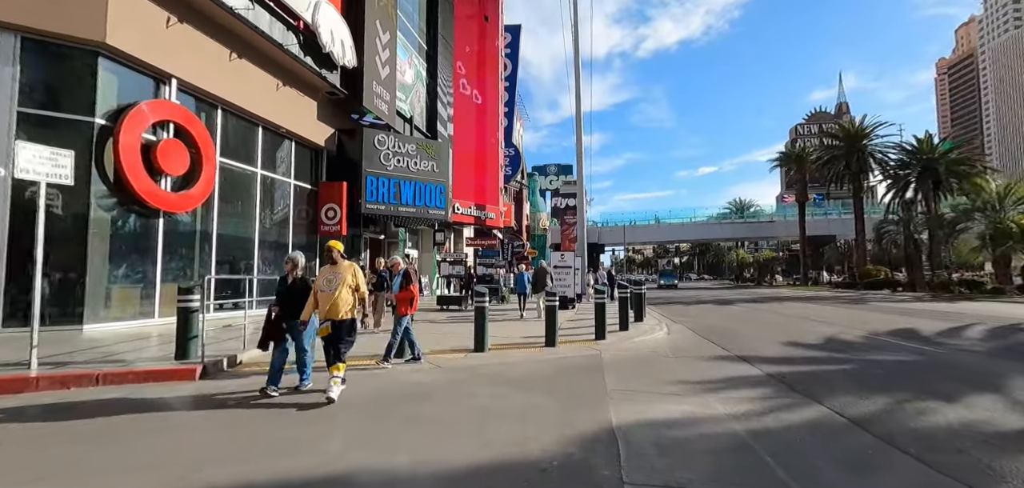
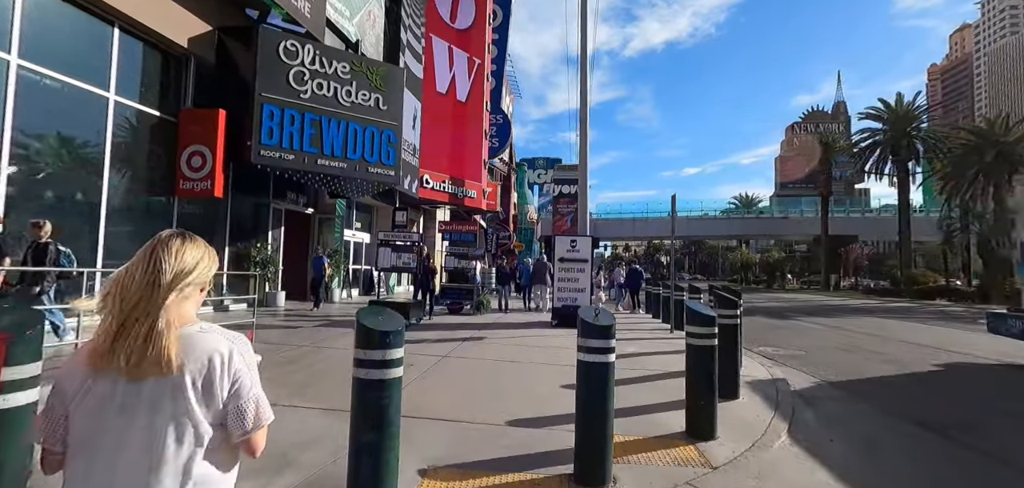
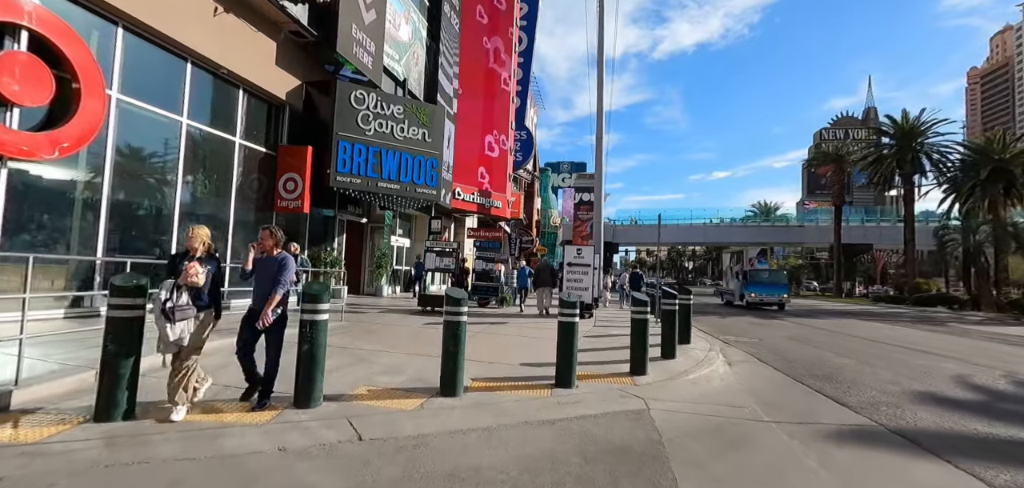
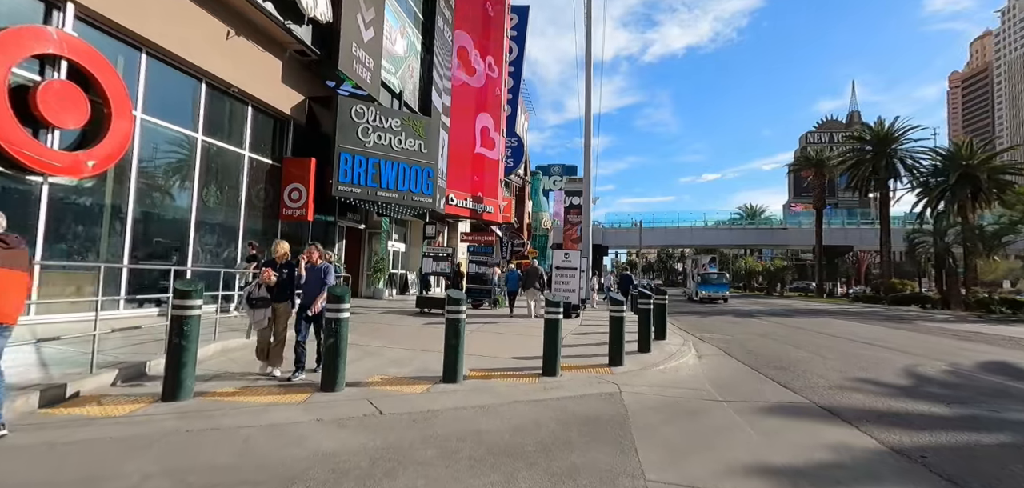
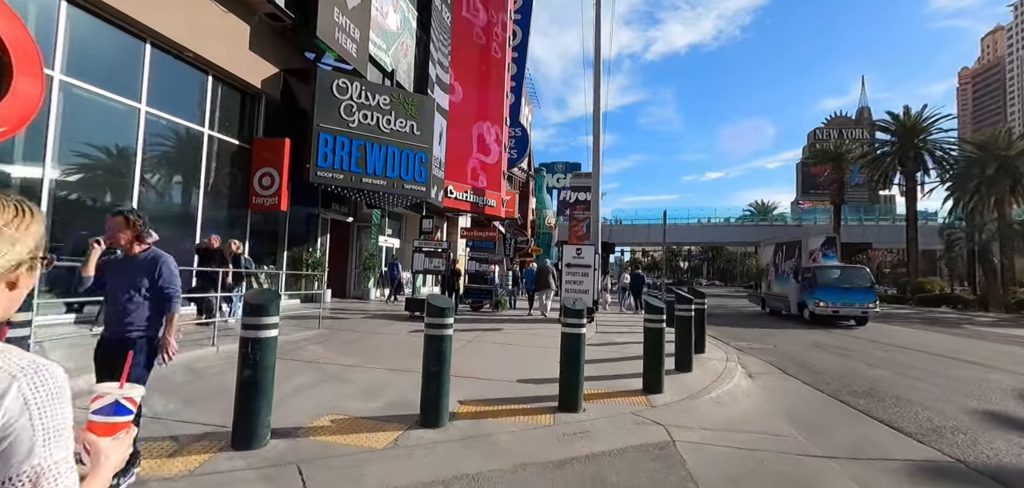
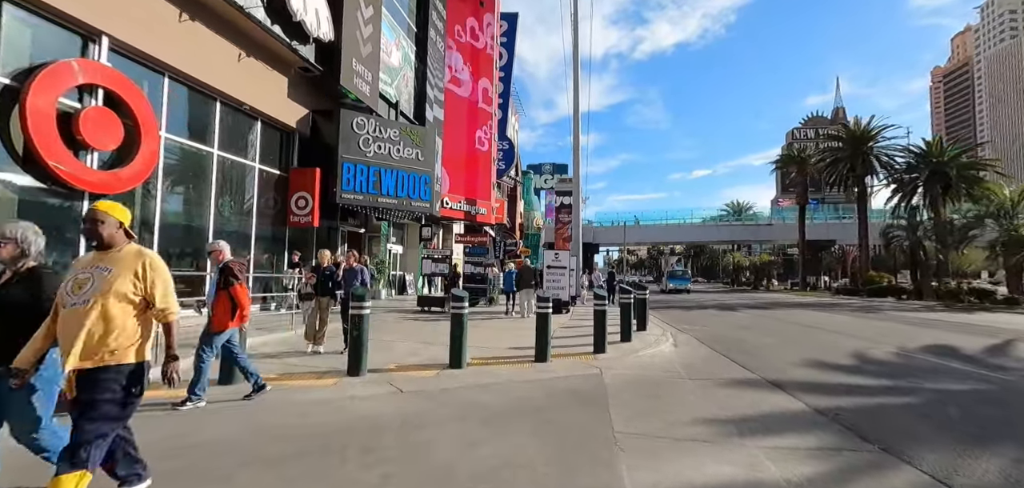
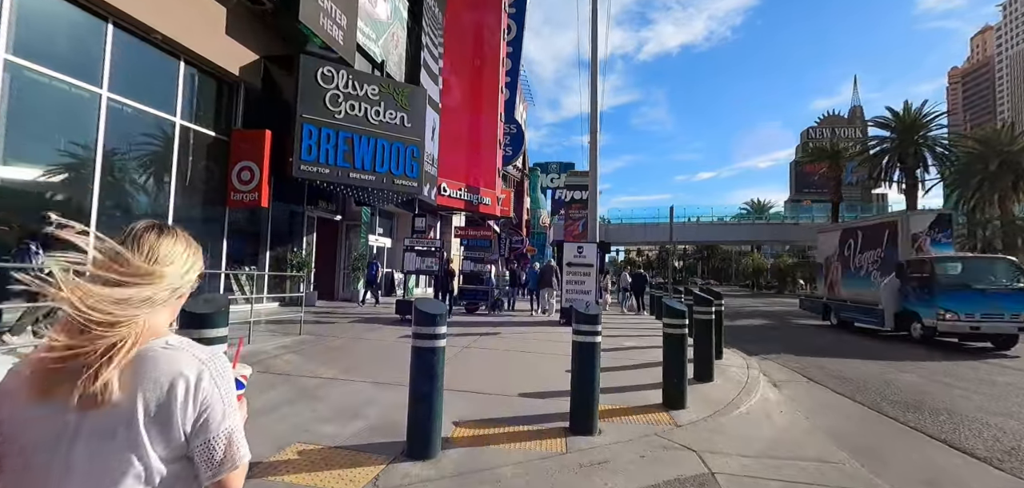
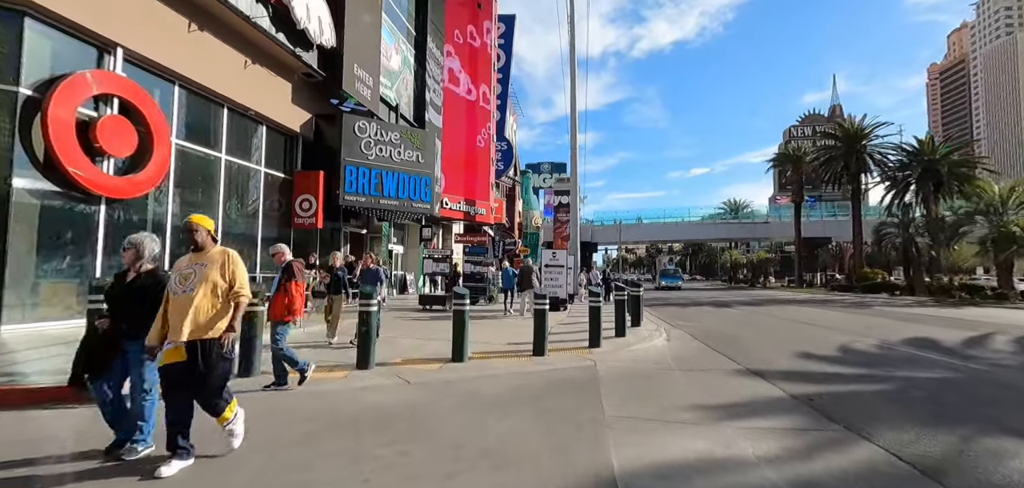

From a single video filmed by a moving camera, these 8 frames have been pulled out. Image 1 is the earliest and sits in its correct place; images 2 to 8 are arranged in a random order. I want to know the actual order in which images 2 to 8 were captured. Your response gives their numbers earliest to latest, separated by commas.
8, 6, 4, 3, 5, 7, 2
